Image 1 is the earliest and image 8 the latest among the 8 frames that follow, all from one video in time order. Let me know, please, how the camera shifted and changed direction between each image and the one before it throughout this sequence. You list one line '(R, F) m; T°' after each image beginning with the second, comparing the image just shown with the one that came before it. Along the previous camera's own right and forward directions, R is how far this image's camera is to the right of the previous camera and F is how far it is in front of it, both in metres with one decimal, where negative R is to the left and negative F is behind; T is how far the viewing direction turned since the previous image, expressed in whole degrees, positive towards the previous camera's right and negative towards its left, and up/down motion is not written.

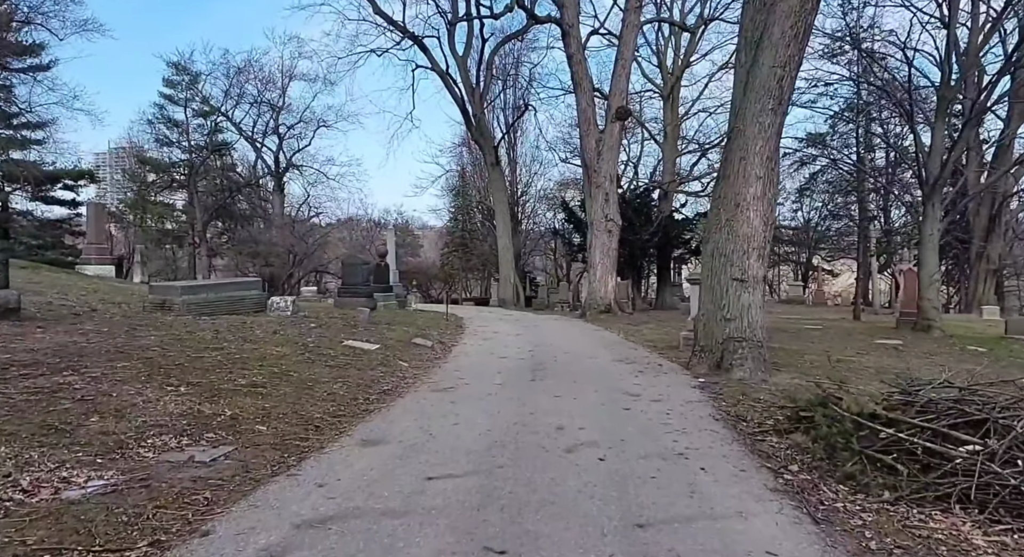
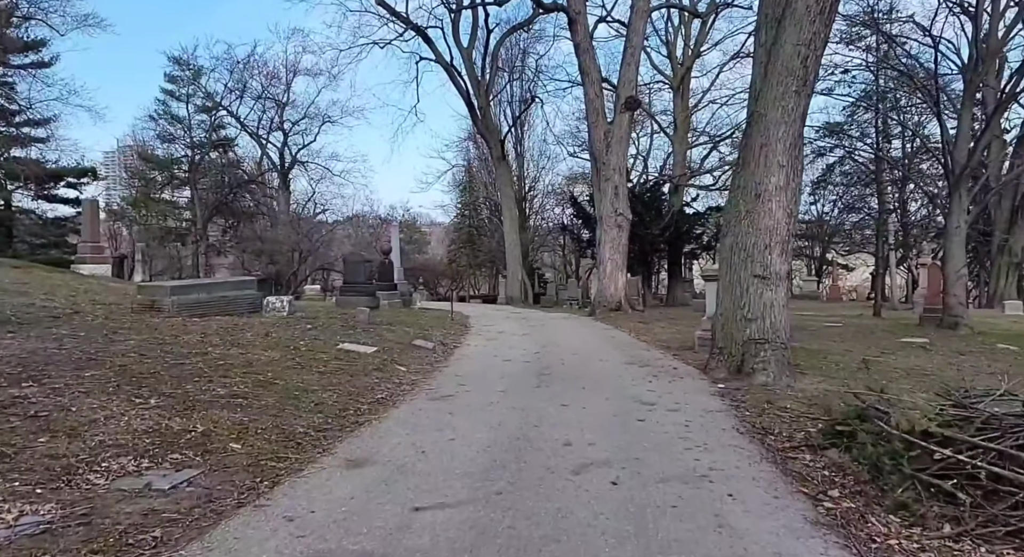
(+0.1, +0.5) m; -1°
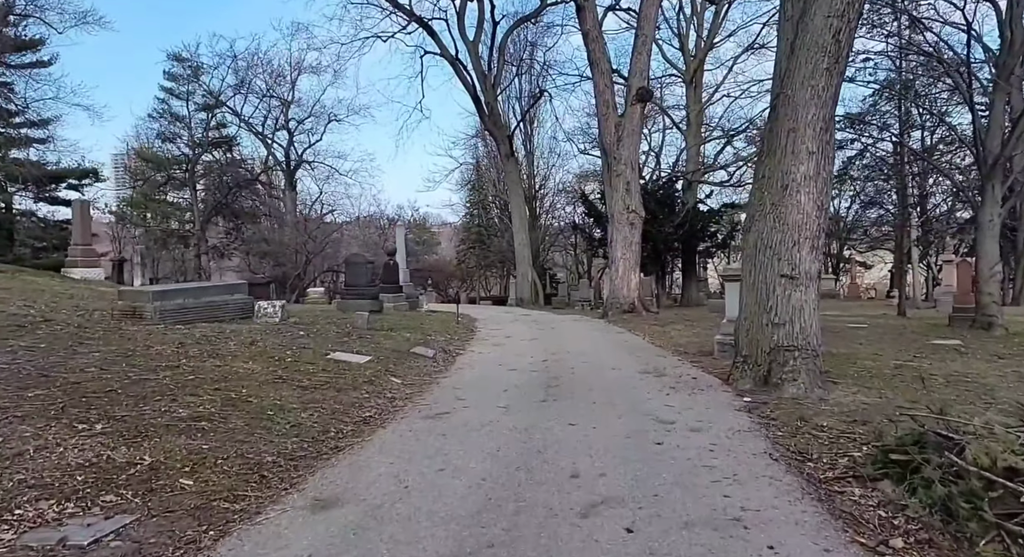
(+0.1, +0.6) m; -1°
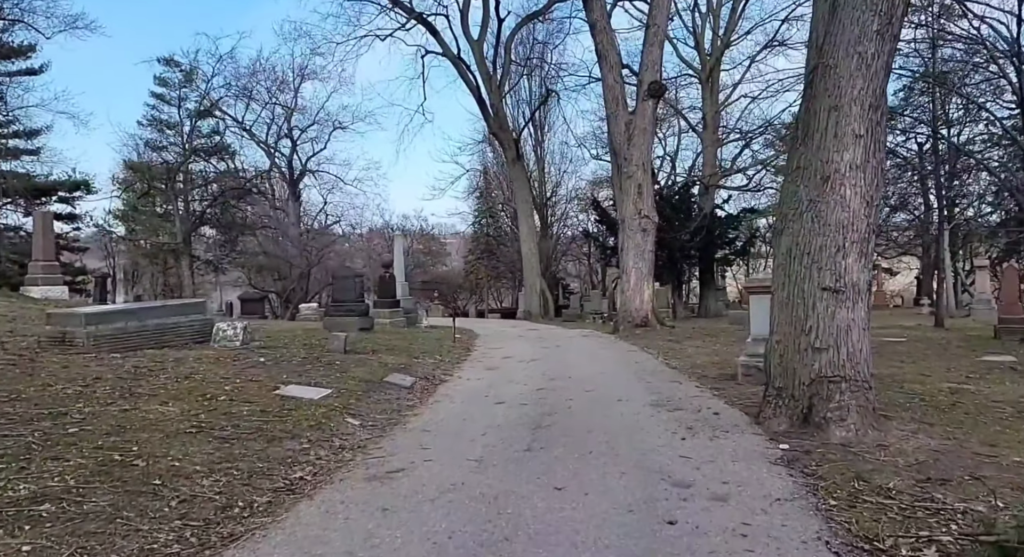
(+0.3, +1.1) m; -1°
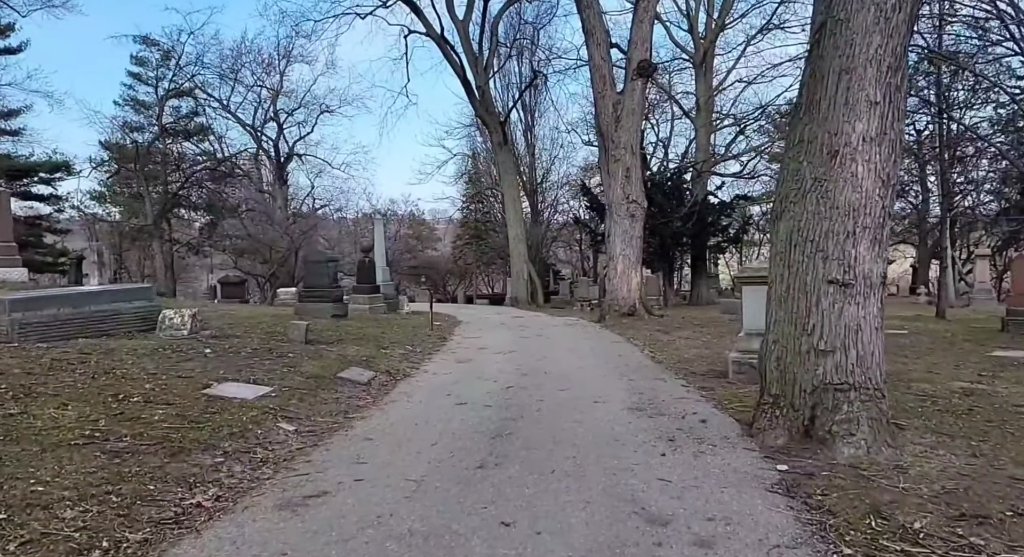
(+0.3, +0.7) m; +1°
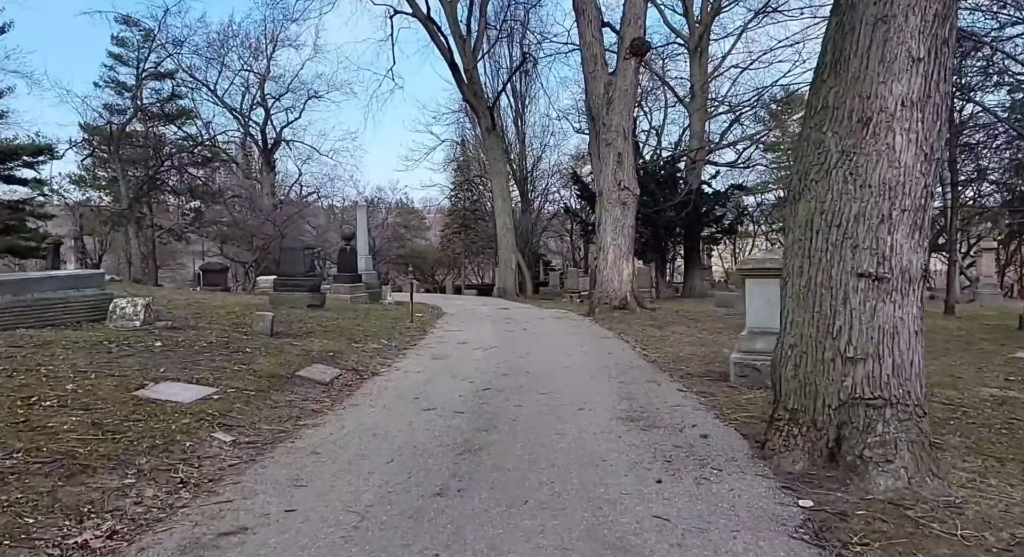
(+0.1, +0.6) m; +1°
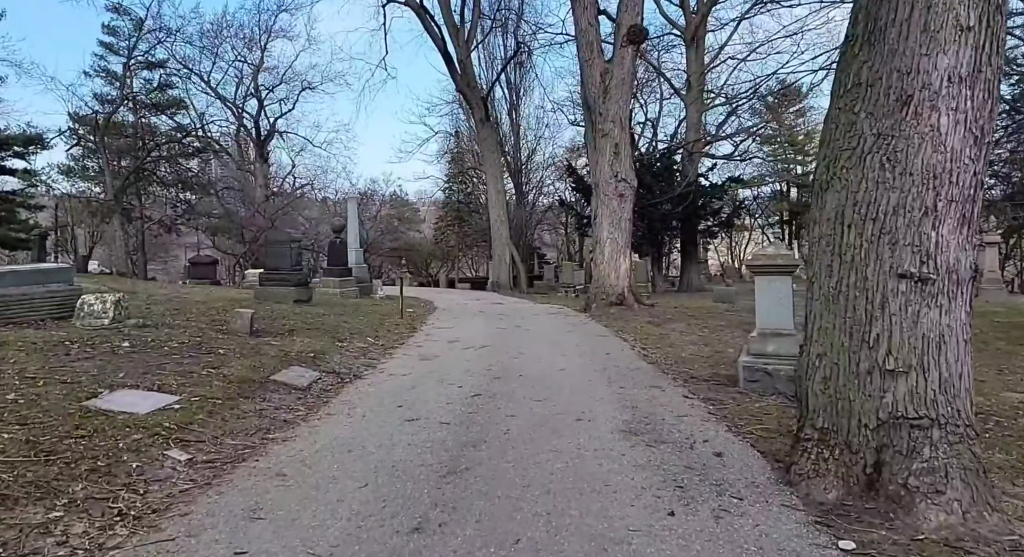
(0.0, +0.4) m; 0°
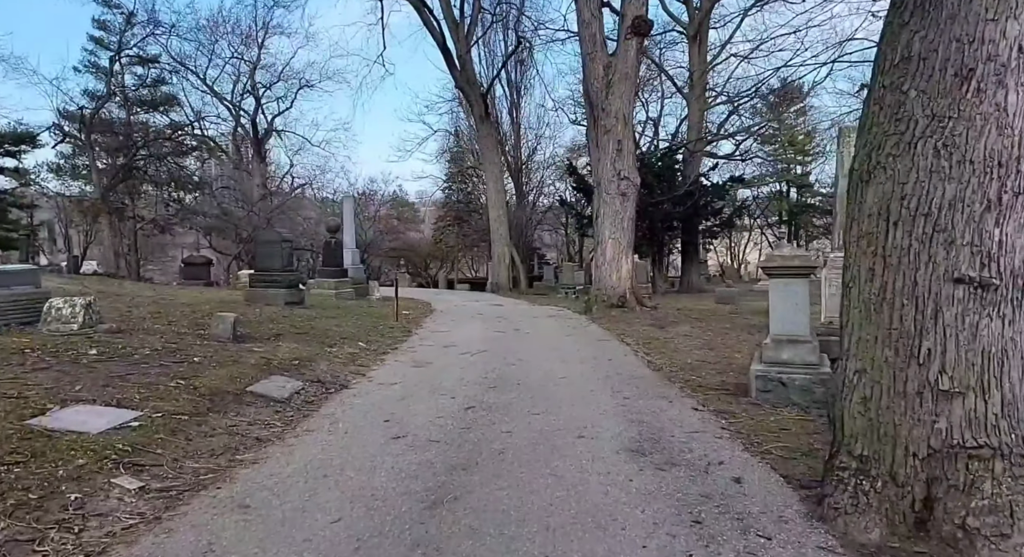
(0.0, +0.4) m; 0°
